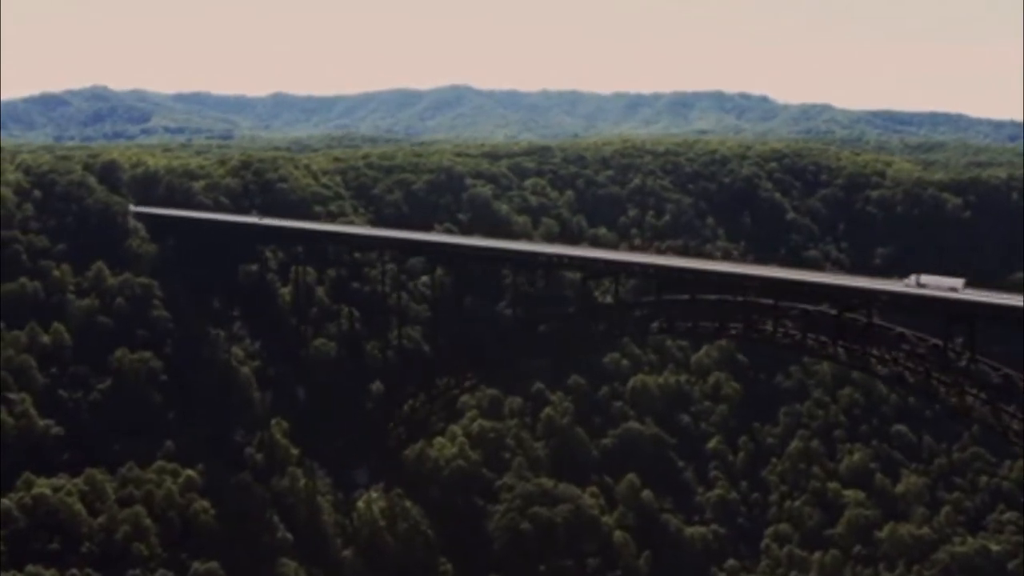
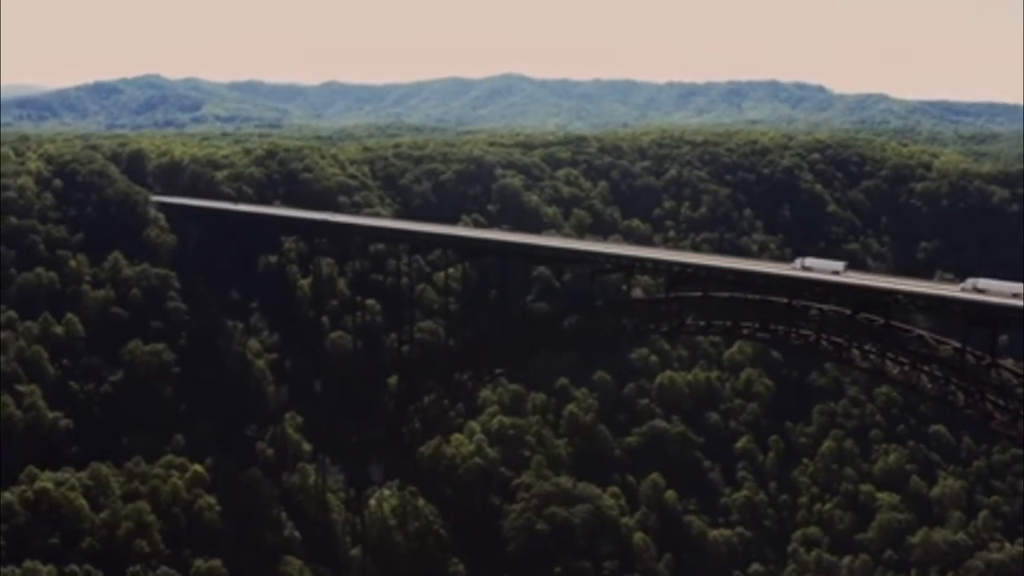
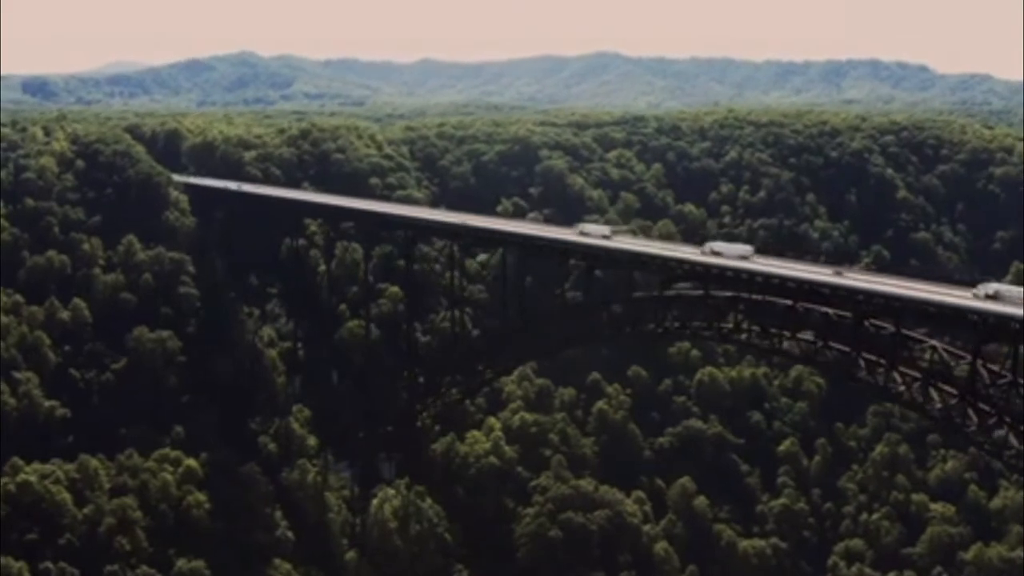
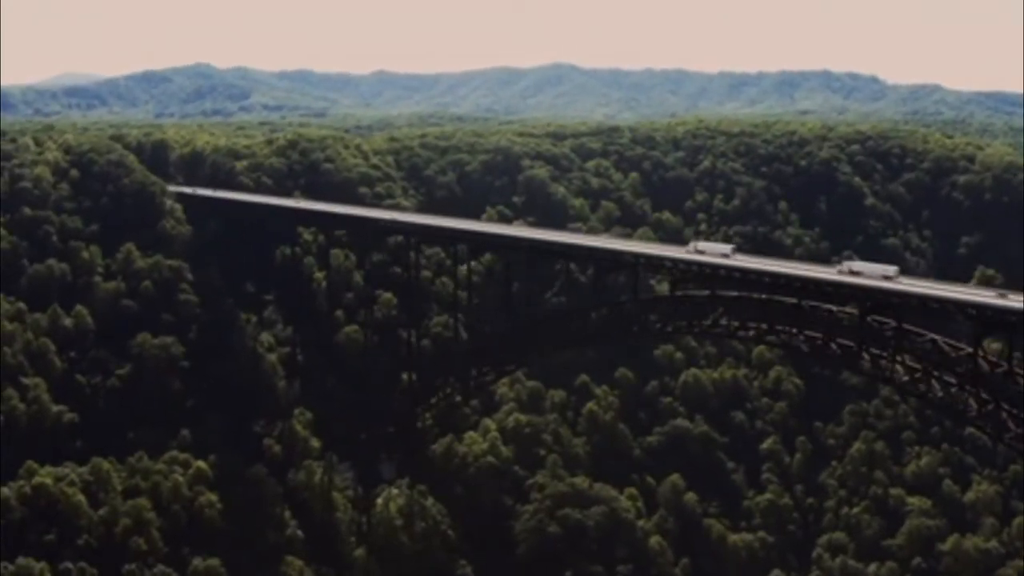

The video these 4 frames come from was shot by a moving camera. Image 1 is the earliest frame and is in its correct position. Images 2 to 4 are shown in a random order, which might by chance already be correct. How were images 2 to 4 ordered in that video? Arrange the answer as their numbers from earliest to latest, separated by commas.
2, 4, 3
